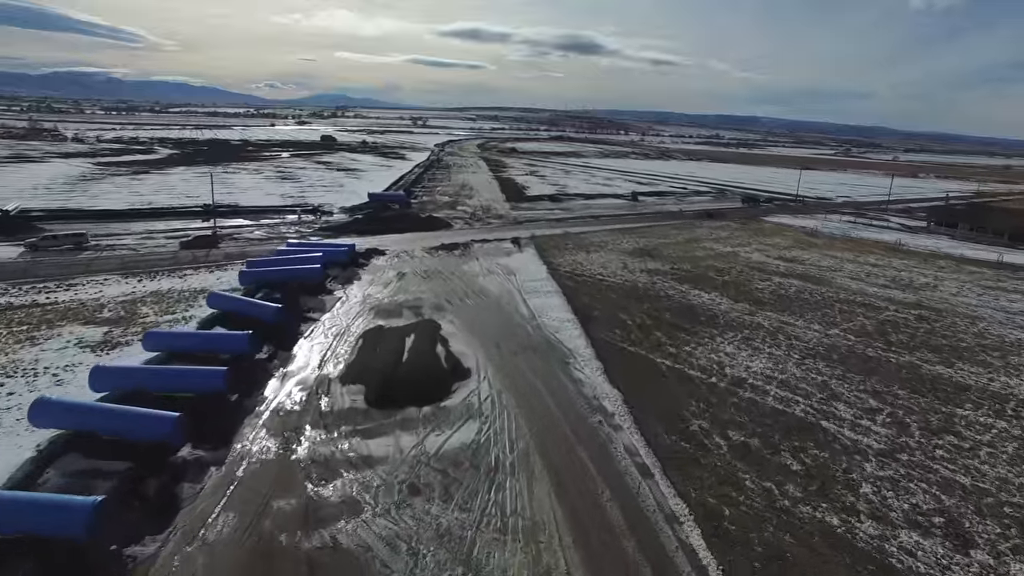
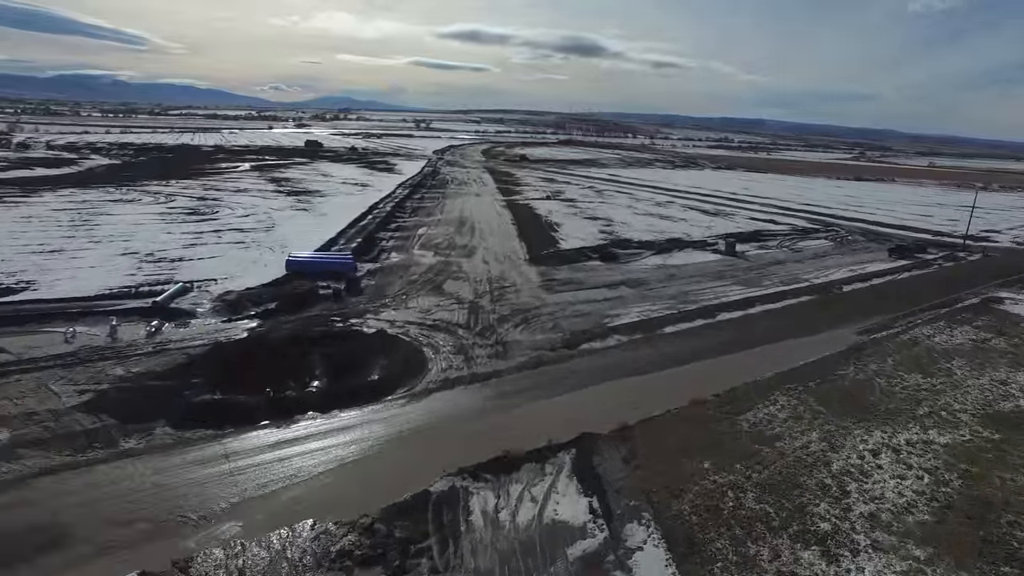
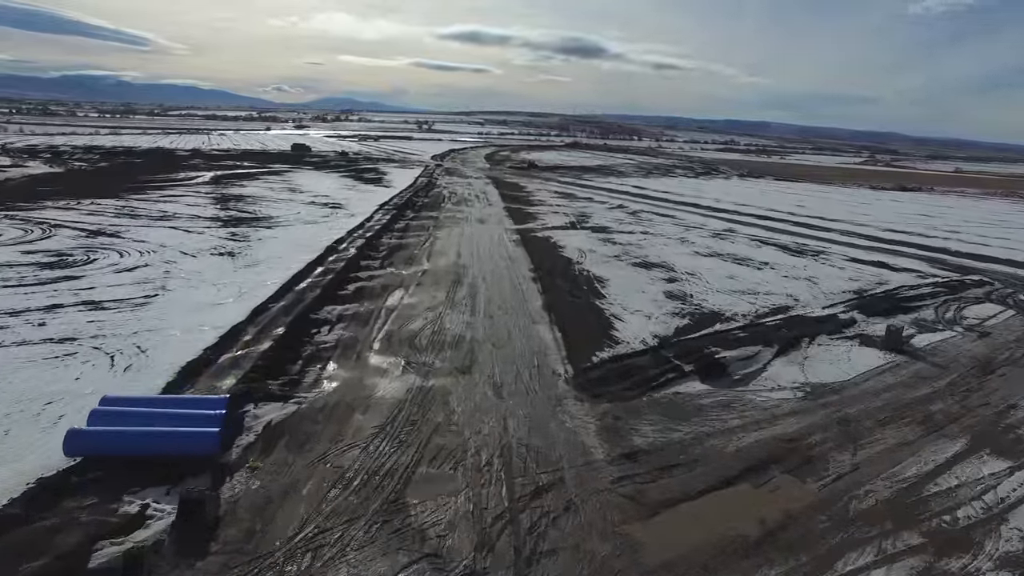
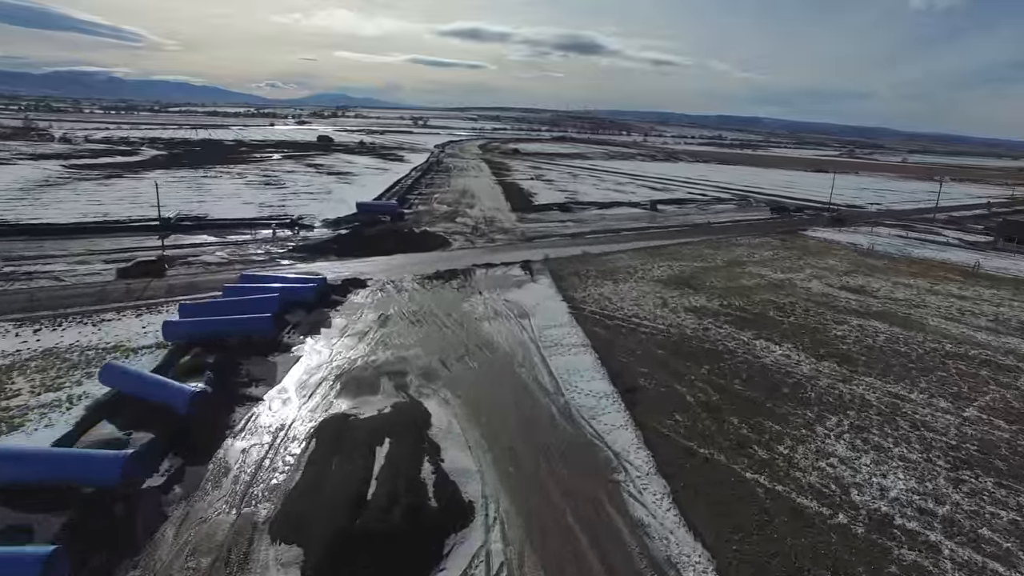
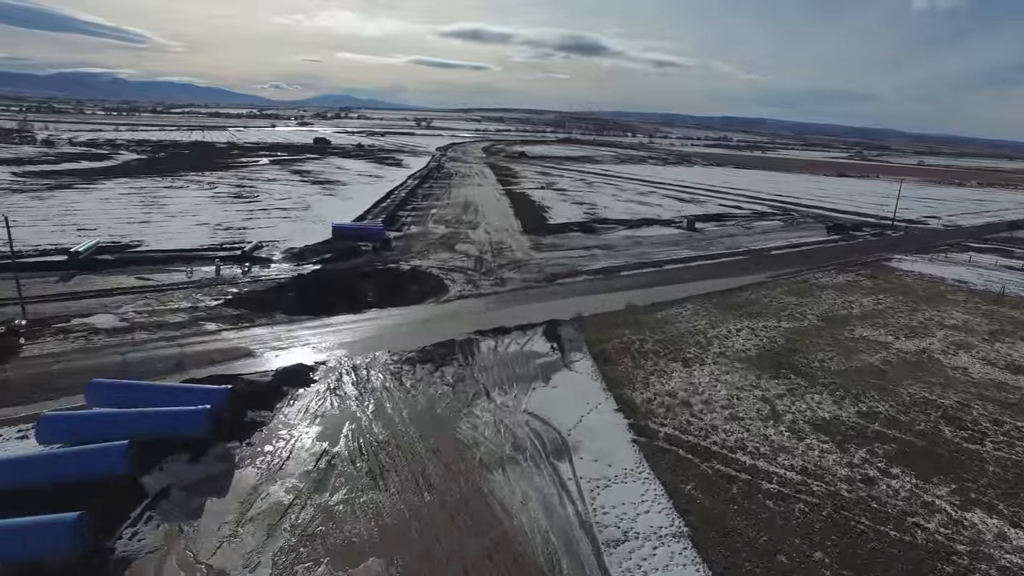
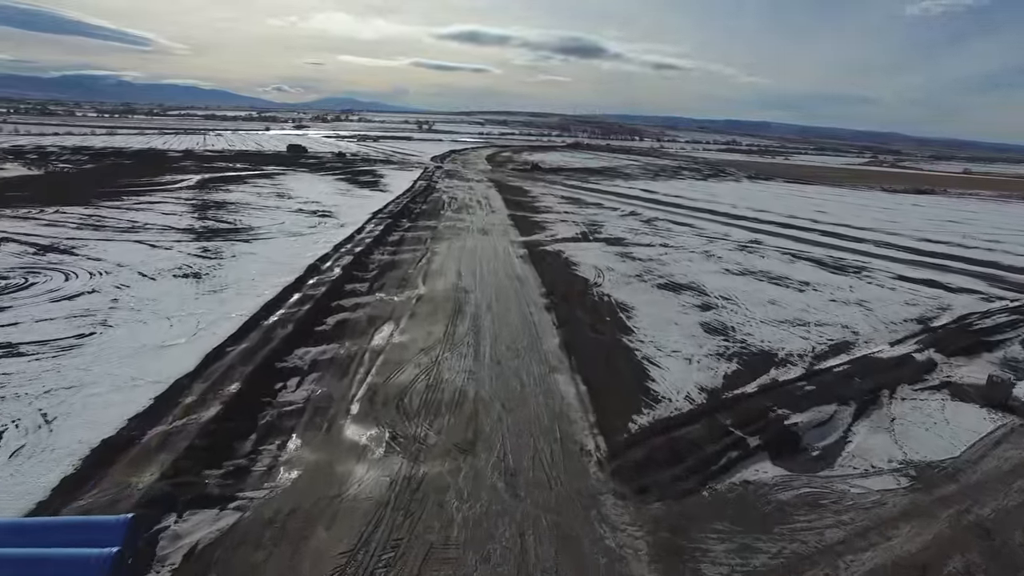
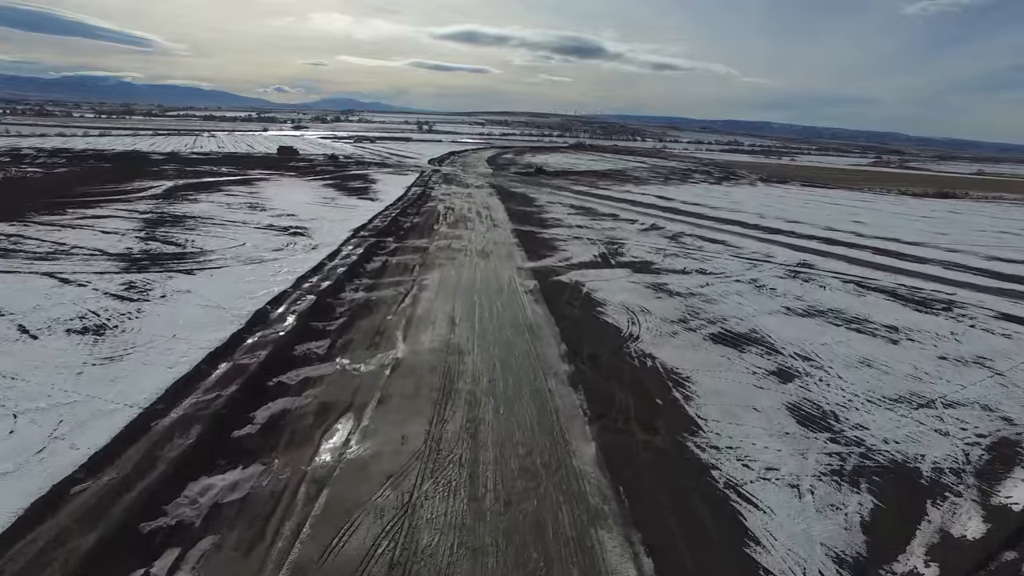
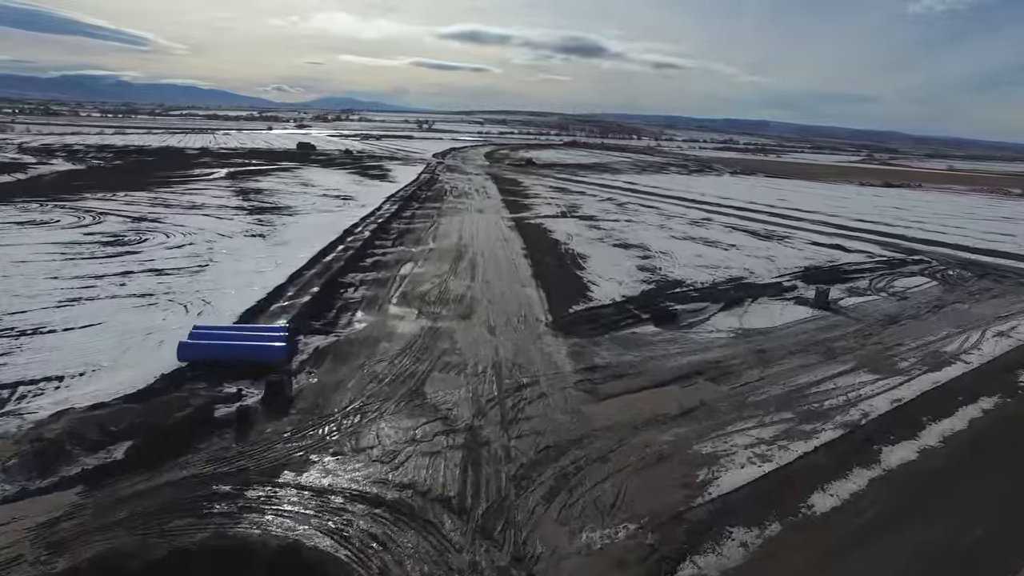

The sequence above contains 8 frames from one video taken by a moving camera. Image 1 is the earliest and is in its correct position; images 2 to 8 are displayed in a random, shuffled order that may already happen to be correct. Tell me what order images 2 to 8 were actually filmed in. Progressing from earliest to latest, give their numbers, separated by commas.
4, 5, 2, 8, 3, 6, 7
